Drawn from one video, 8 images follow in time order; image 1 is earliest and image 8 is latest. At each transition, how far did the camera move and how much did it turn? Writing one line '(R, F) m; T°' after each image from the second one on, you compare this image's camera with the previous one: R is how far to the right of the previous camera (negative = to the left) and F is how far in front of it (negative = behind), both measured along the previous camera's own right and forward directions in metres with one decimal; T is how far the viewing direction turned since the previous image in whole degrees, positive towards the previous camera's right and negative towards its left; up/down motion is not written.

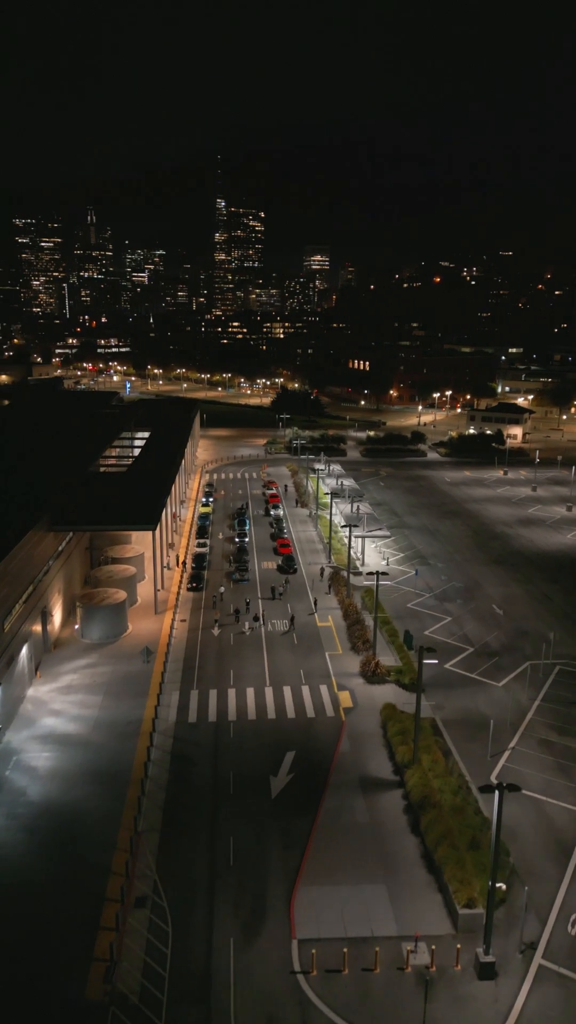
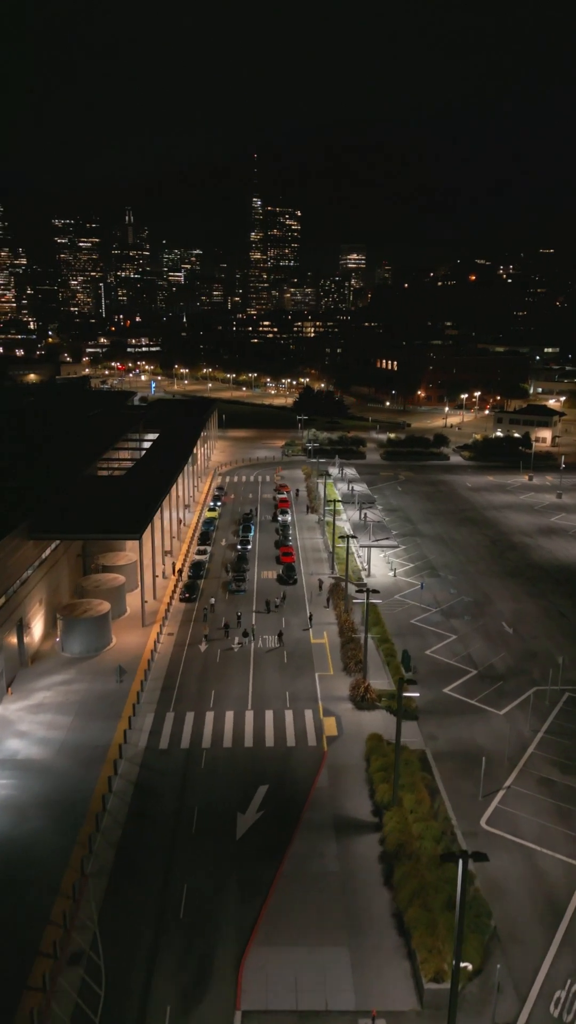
(+2.6, +2.8) m; -3°
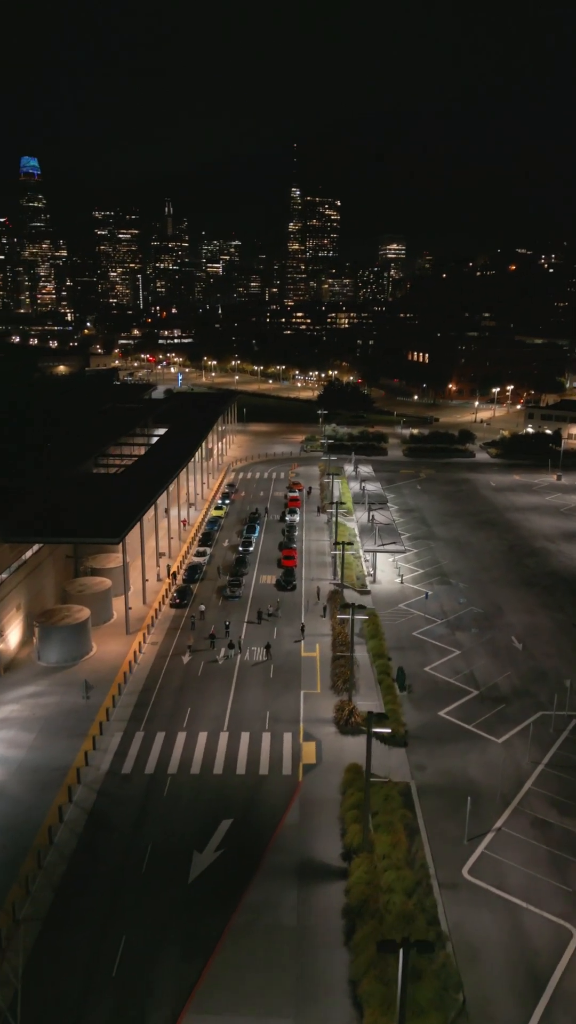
(+2.8, +3.0) m; -3°
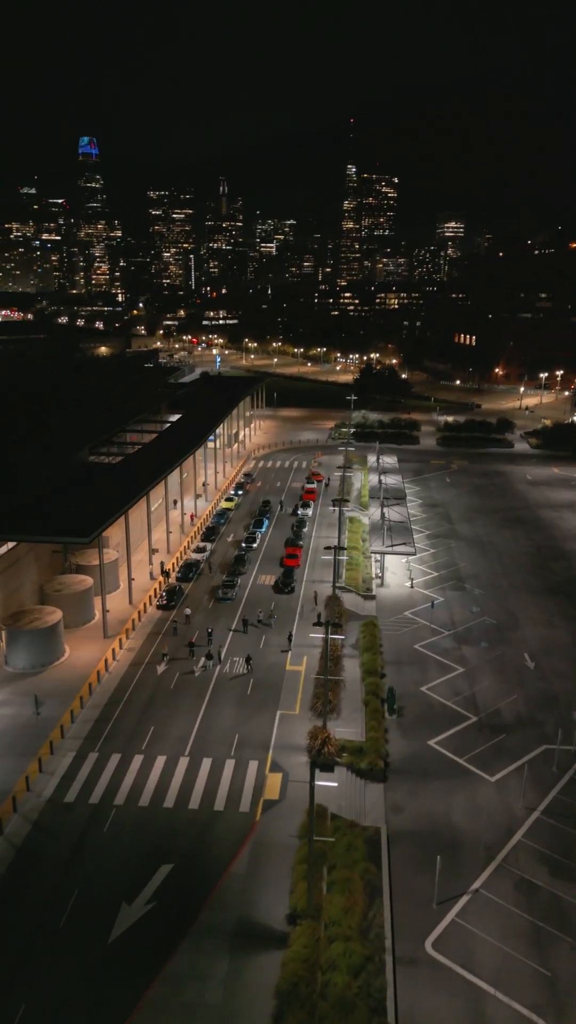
(+3.6, +3.9) m; -4°
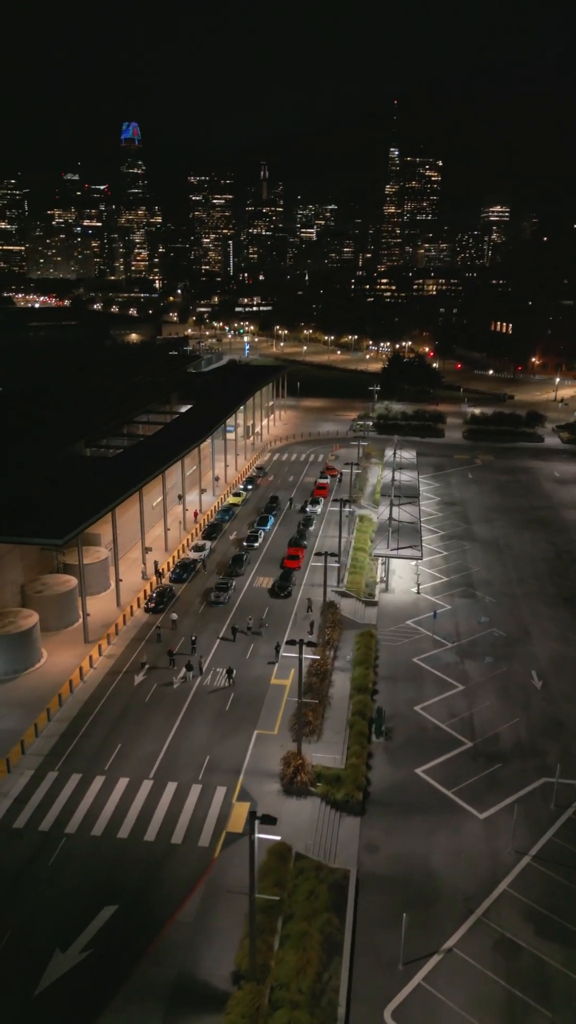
(+2.6, +2.8) m; -3°
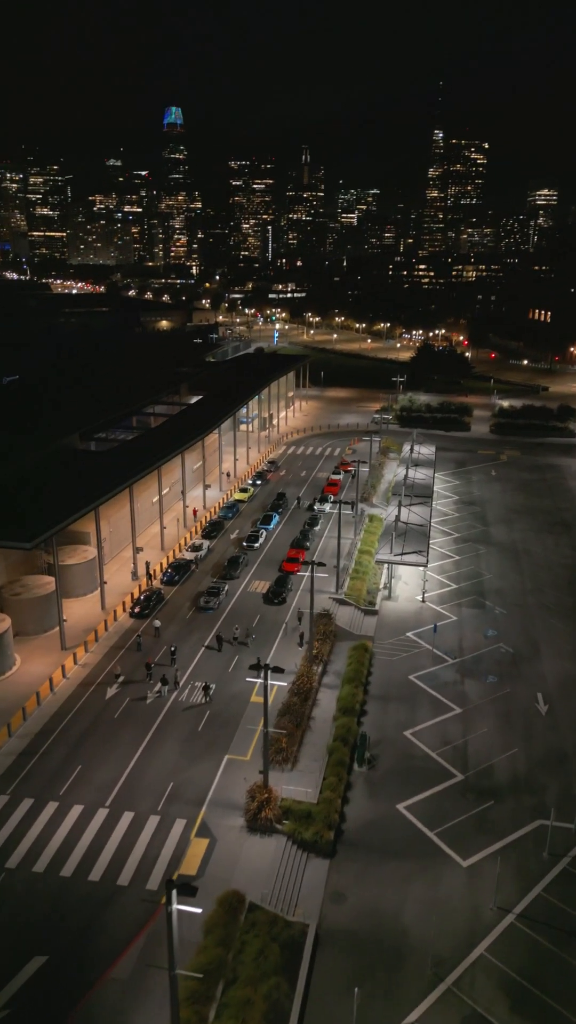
(+2.6, +2.9) m; -3°
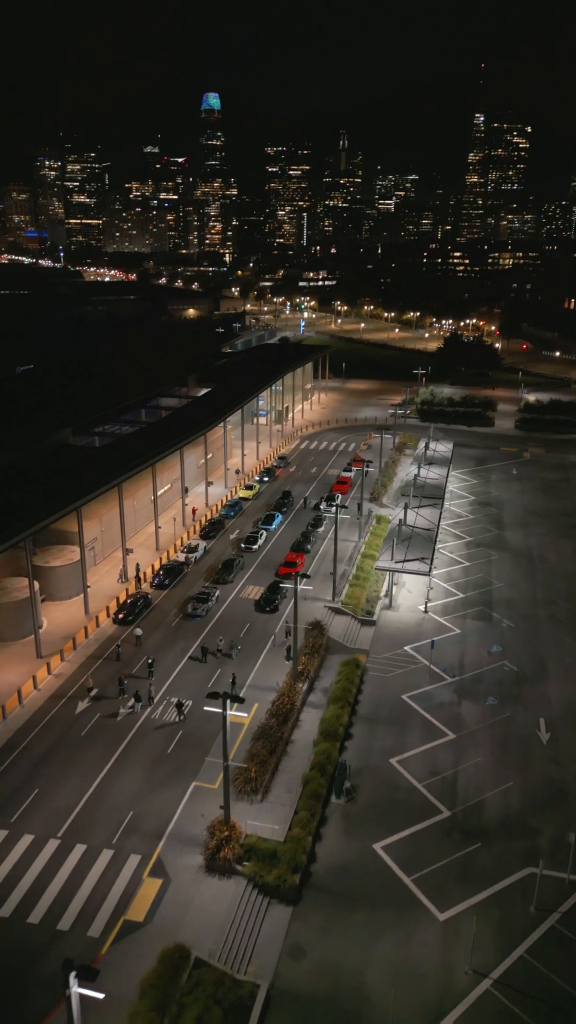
(+2.3, +2.6) m; -3°
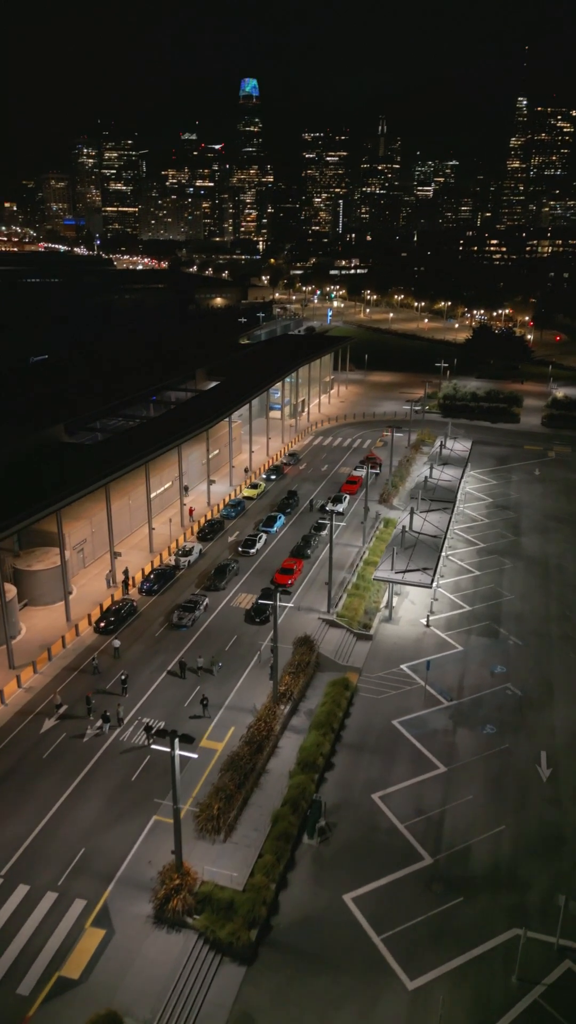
(+2.2, +2.6) m; -3°
